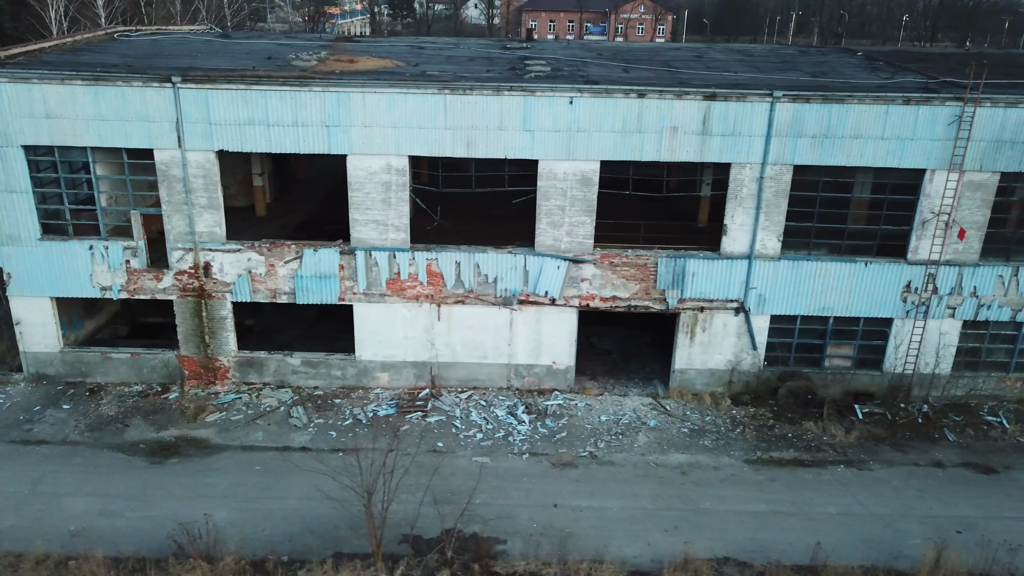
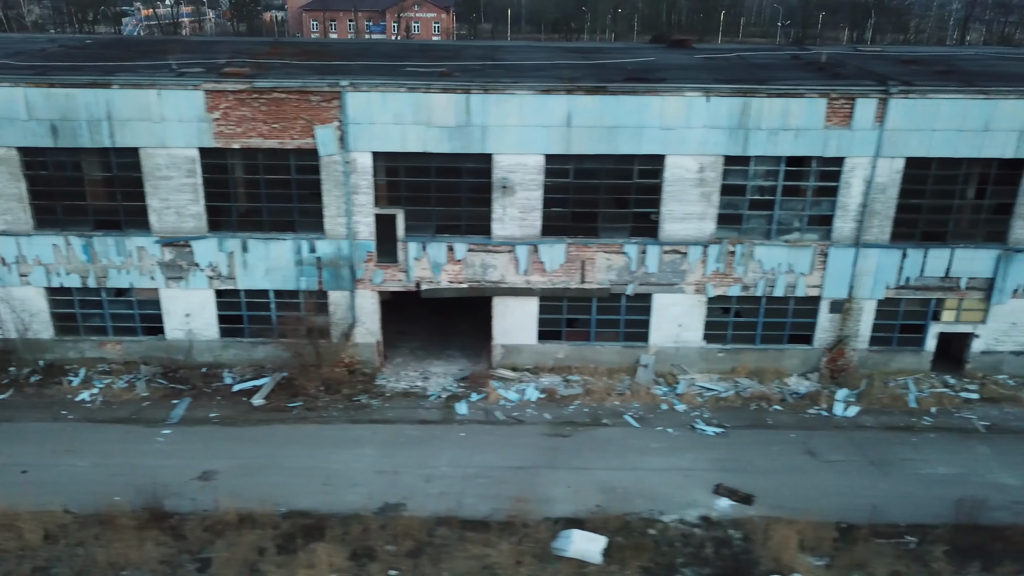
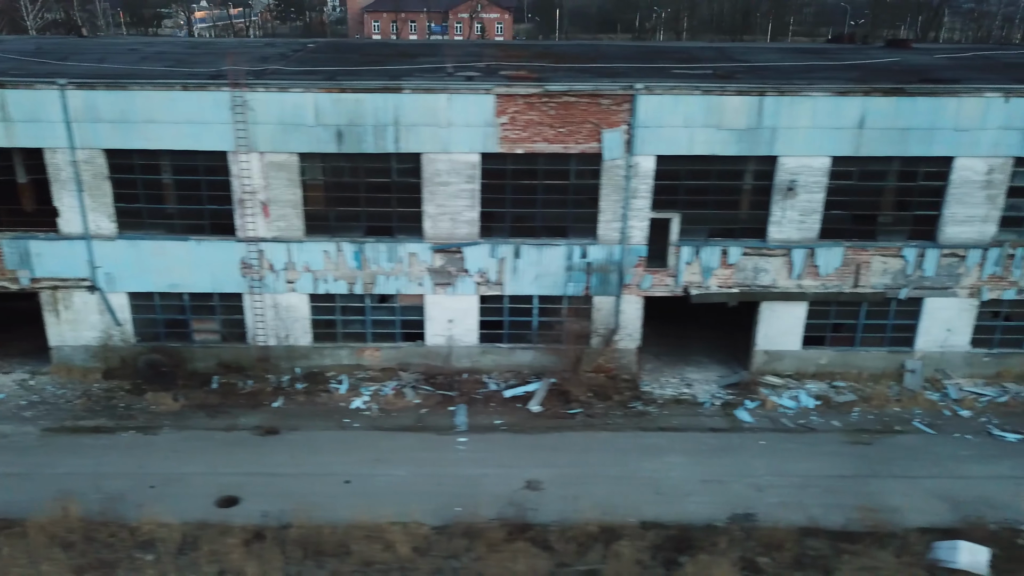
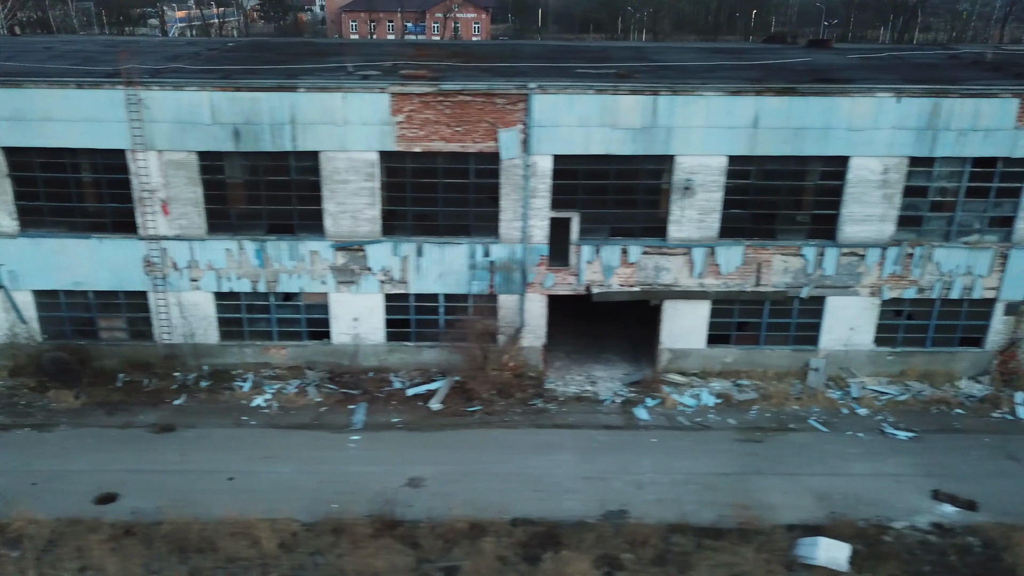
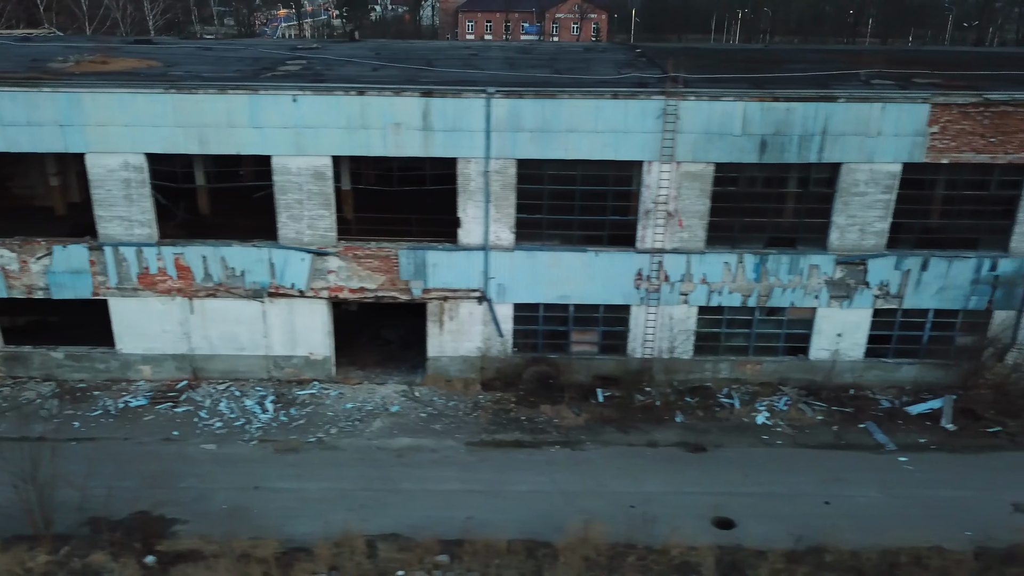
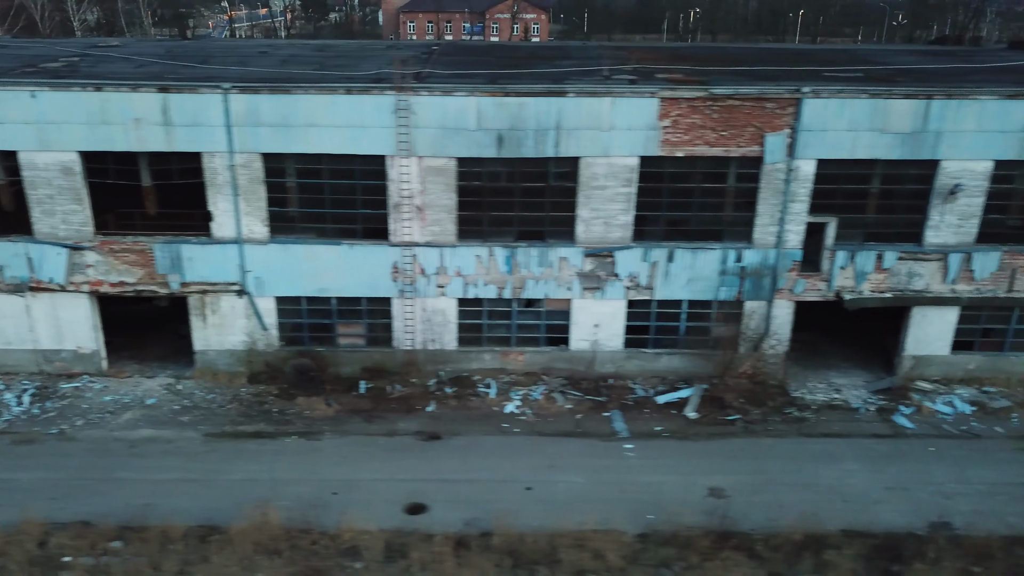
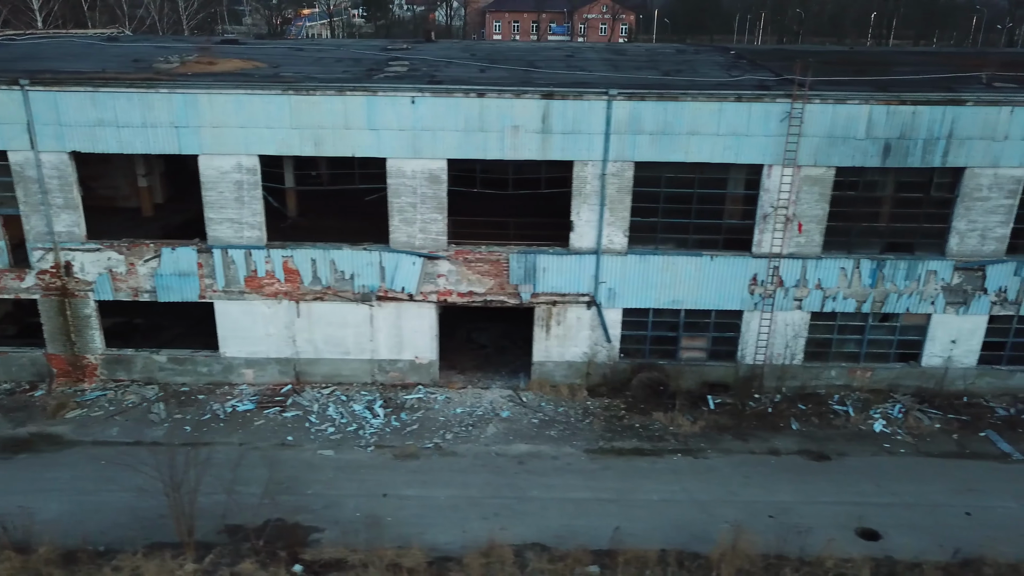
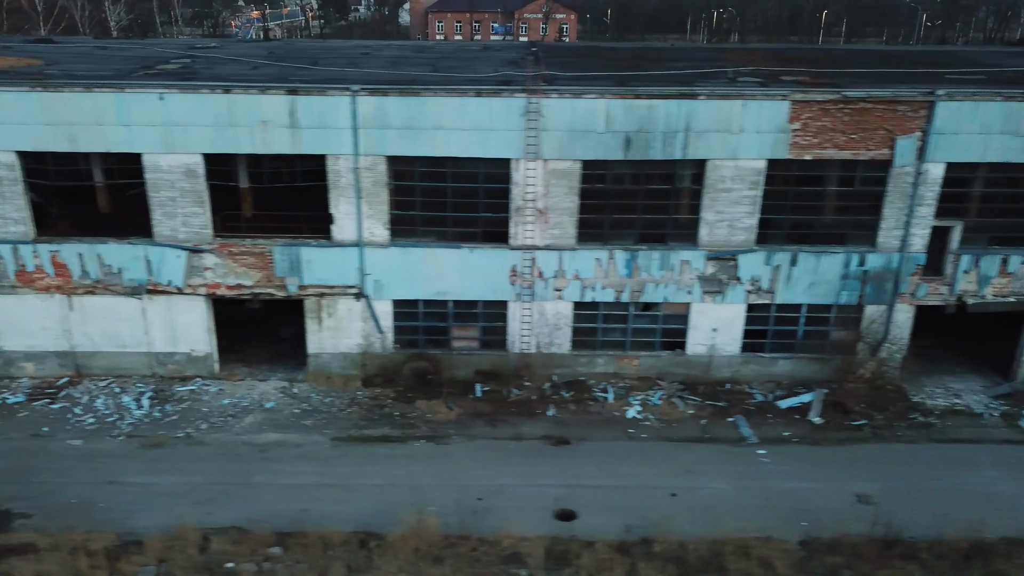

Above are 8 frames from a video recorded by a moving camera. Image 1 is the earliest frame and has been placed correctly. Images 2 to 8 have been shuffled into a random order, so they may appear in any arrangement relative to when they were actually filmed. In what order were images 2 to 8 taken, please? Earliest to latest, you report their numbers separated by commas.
7, 5, 8, 6, 3, 4, 2
